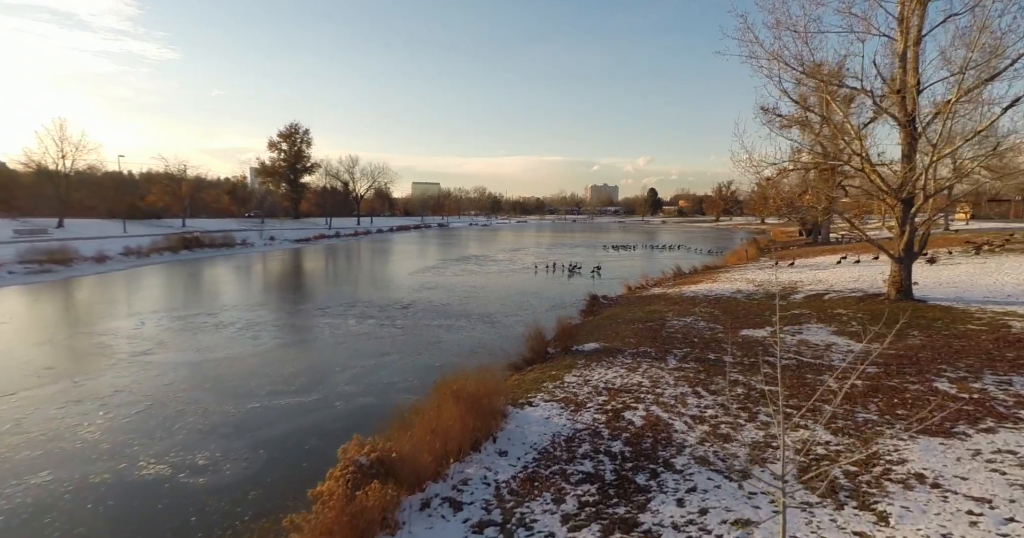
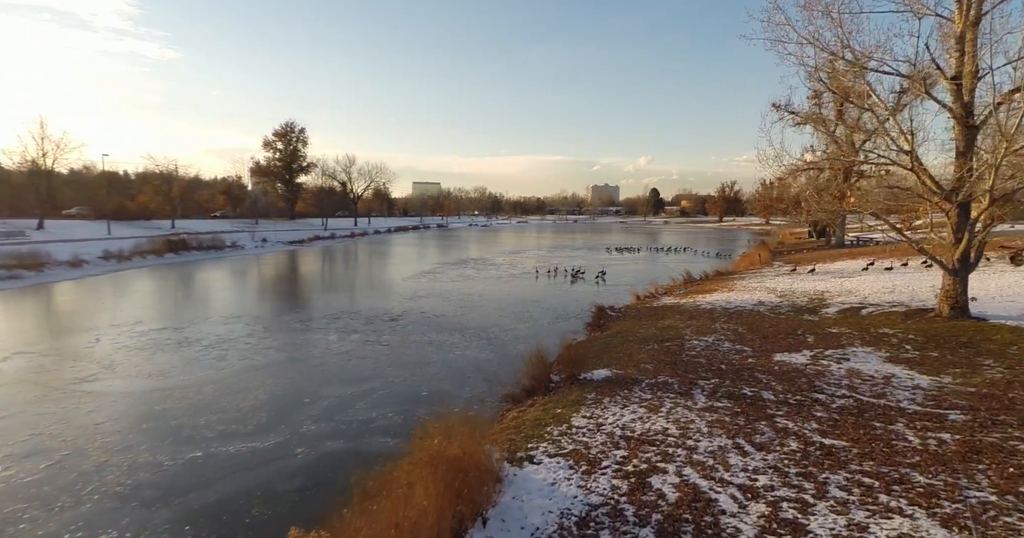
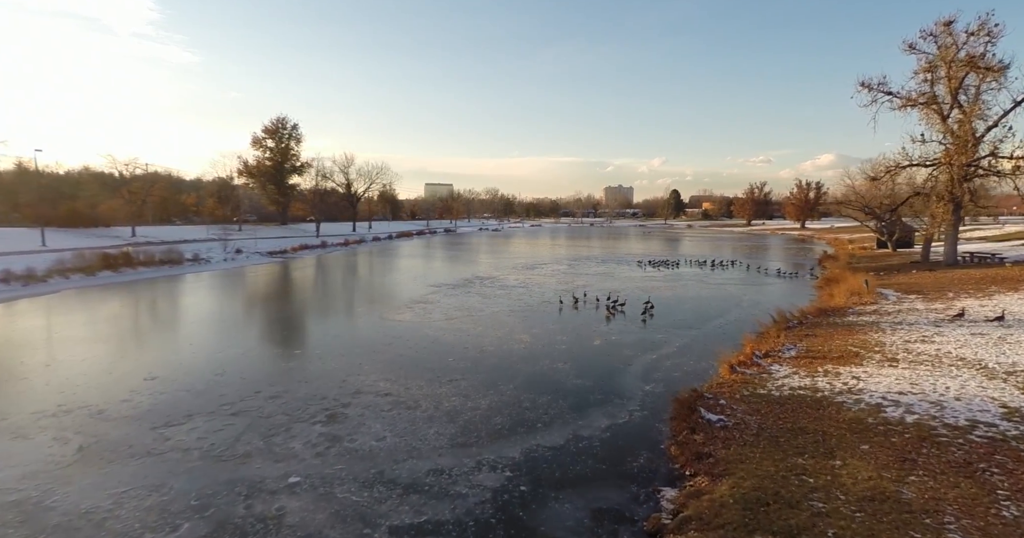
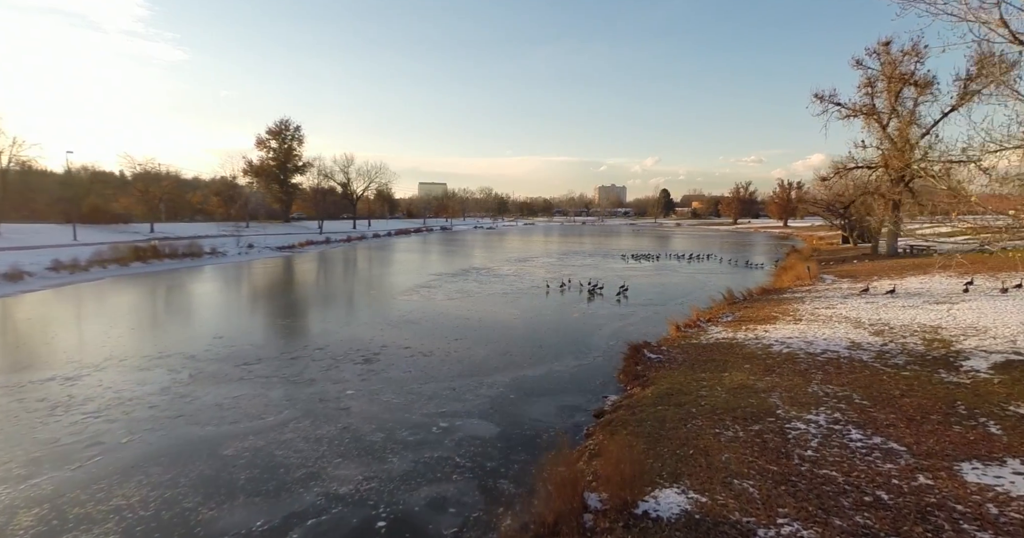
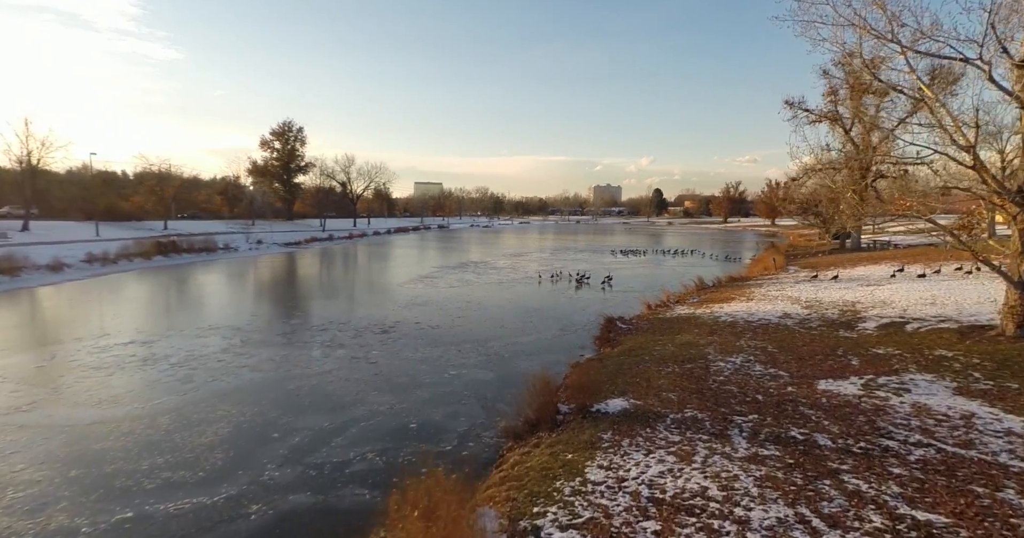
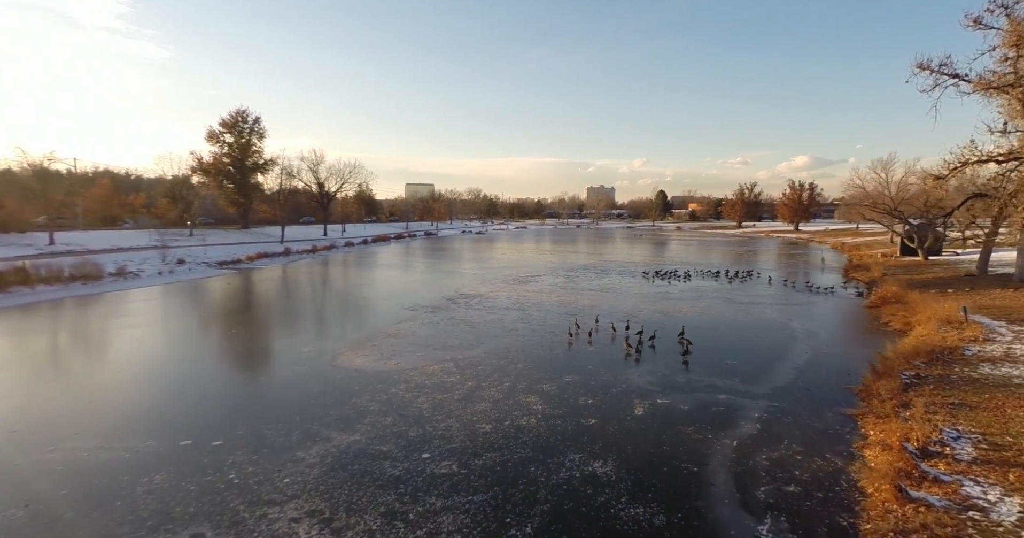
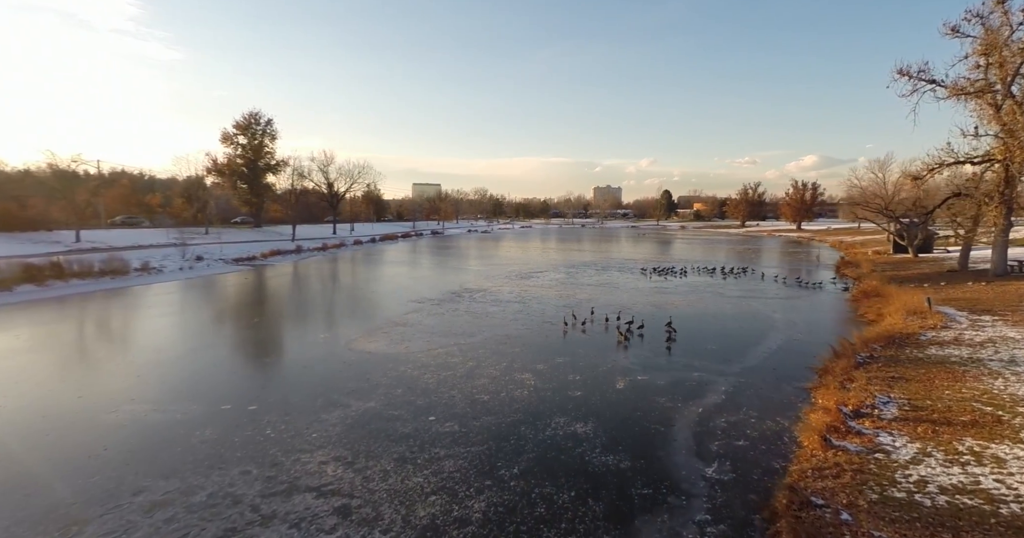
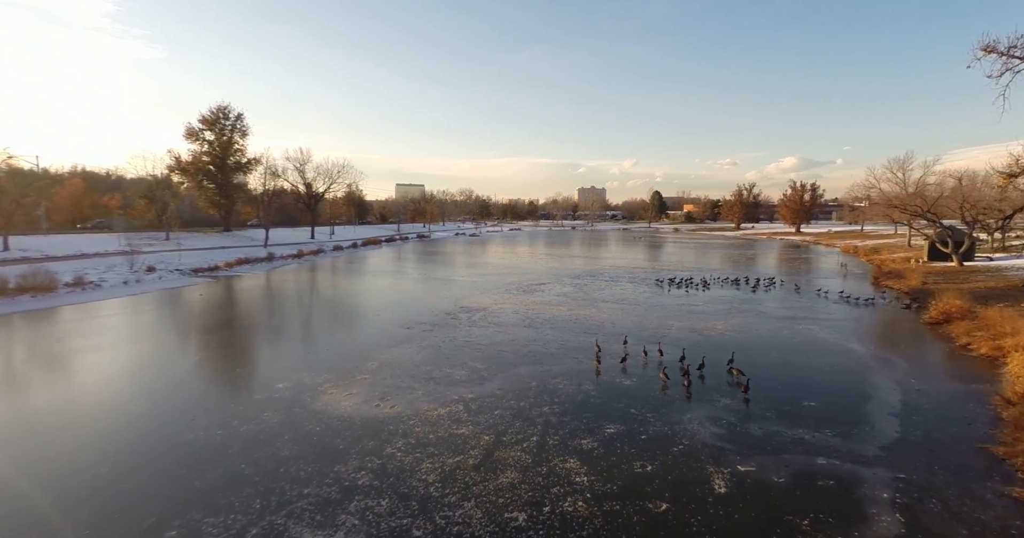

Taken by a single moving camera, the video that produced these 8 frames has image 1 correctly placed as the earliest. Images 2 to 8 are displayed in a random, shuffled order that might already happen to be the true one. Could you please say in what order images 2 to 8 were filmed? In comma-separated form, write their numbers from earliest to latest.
2, 5, 4, 3, 7, 6, 8
